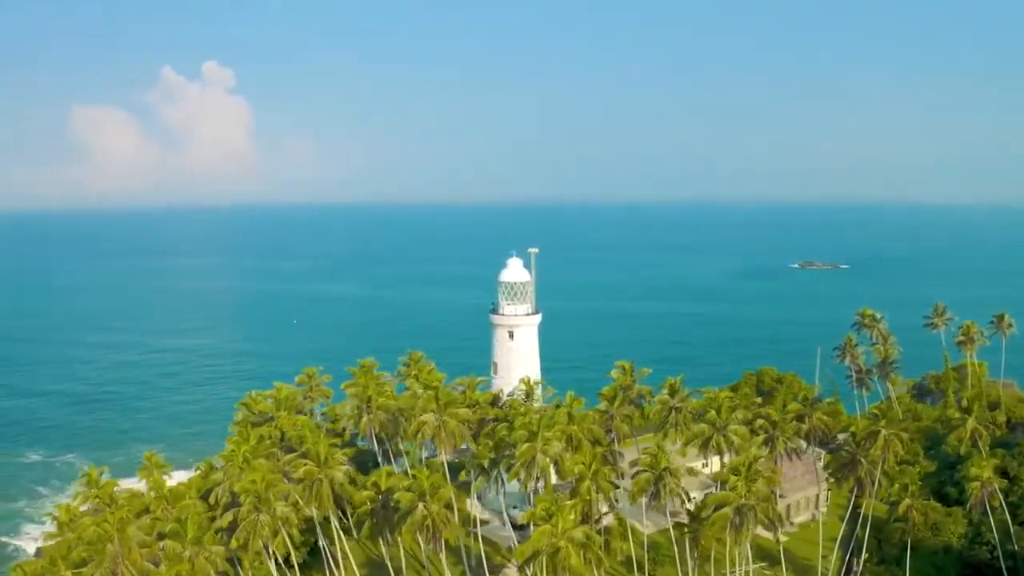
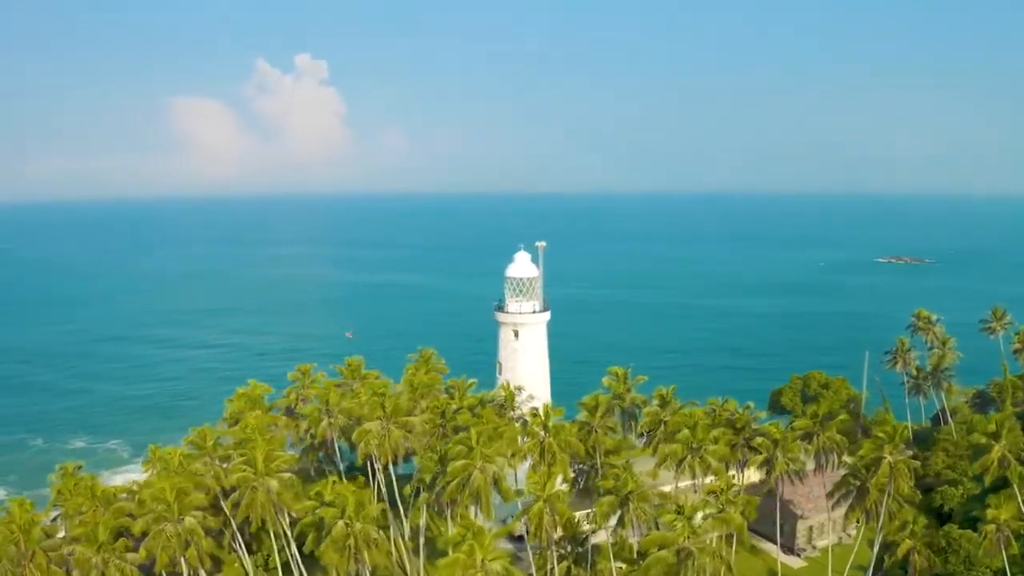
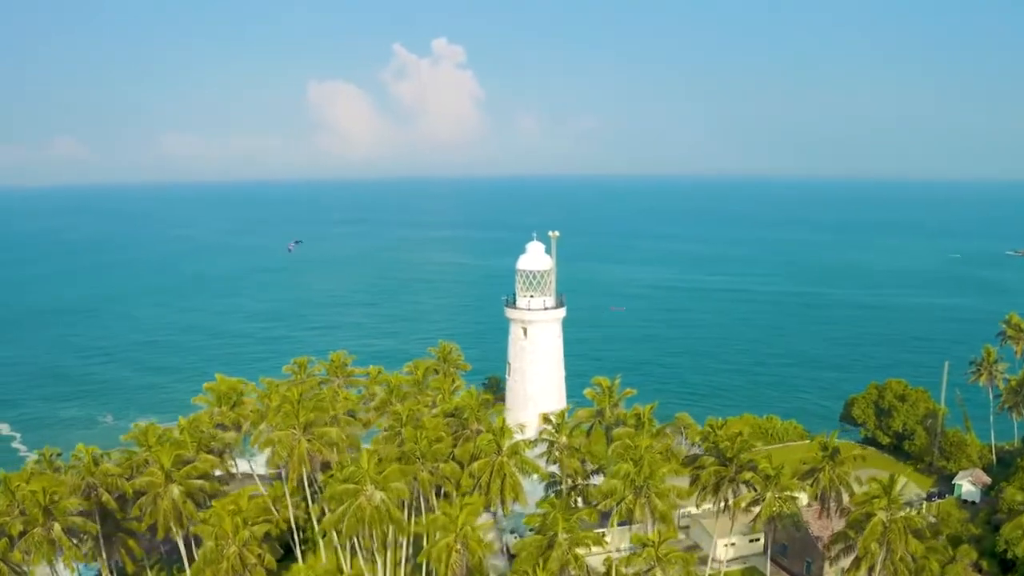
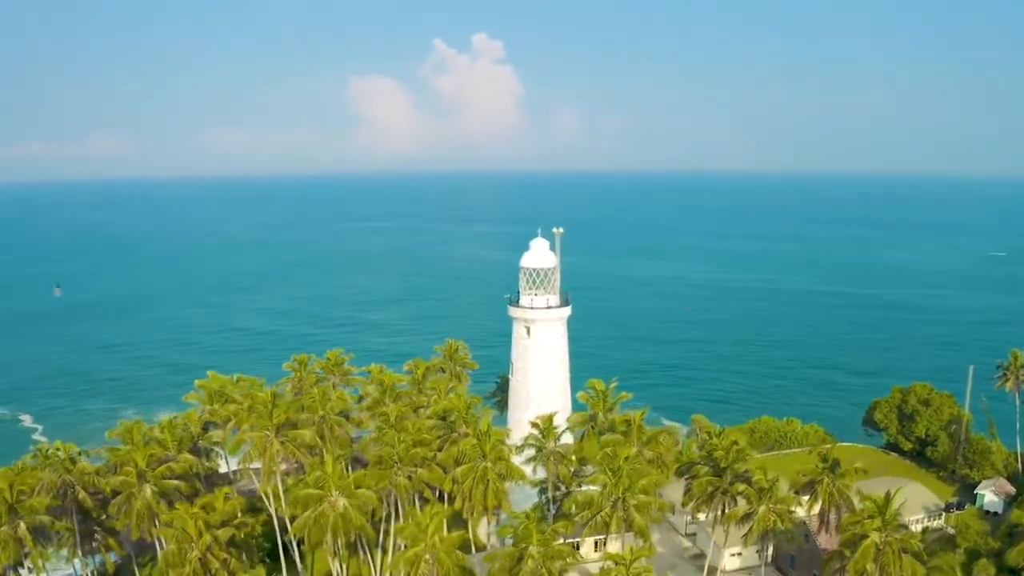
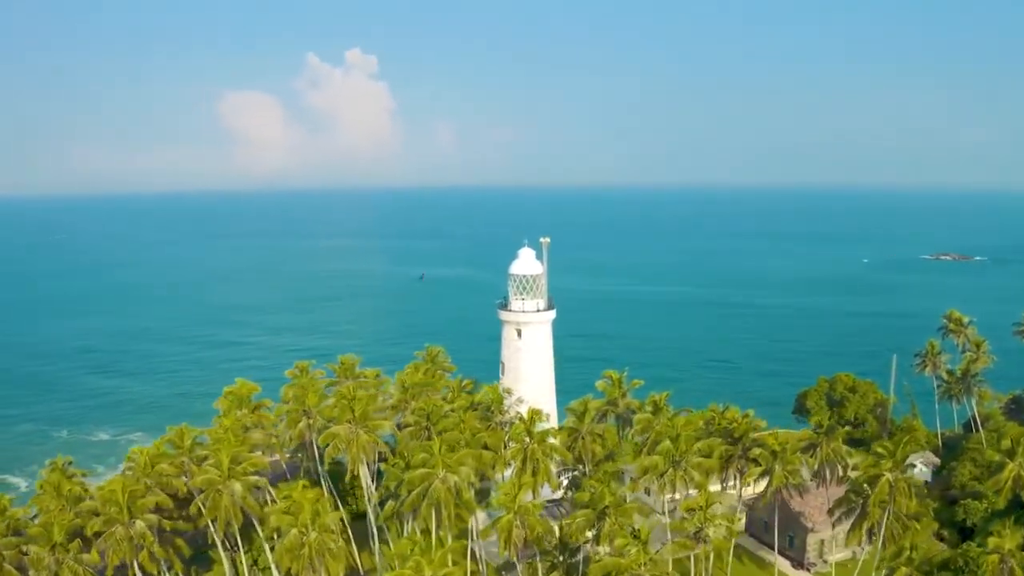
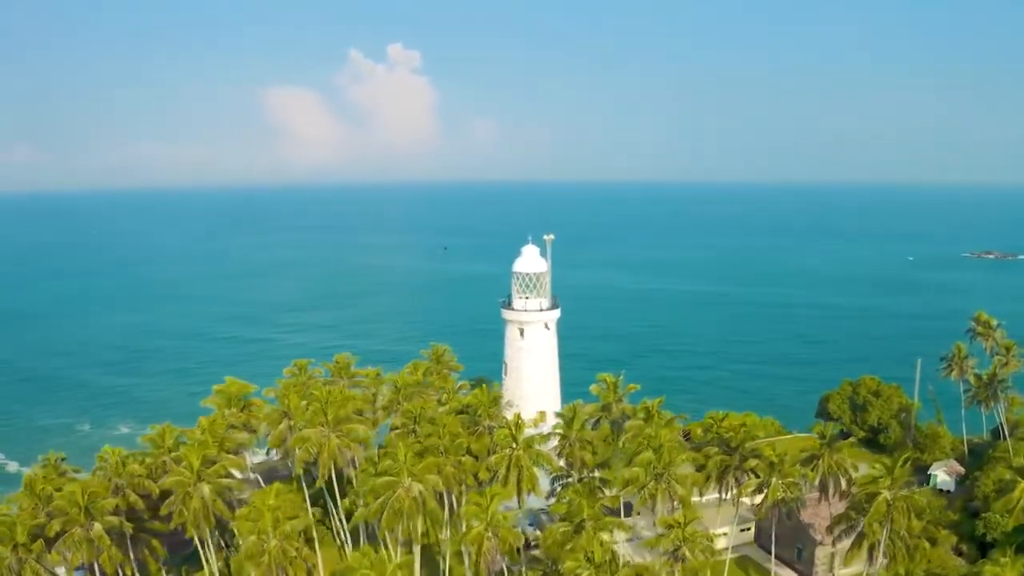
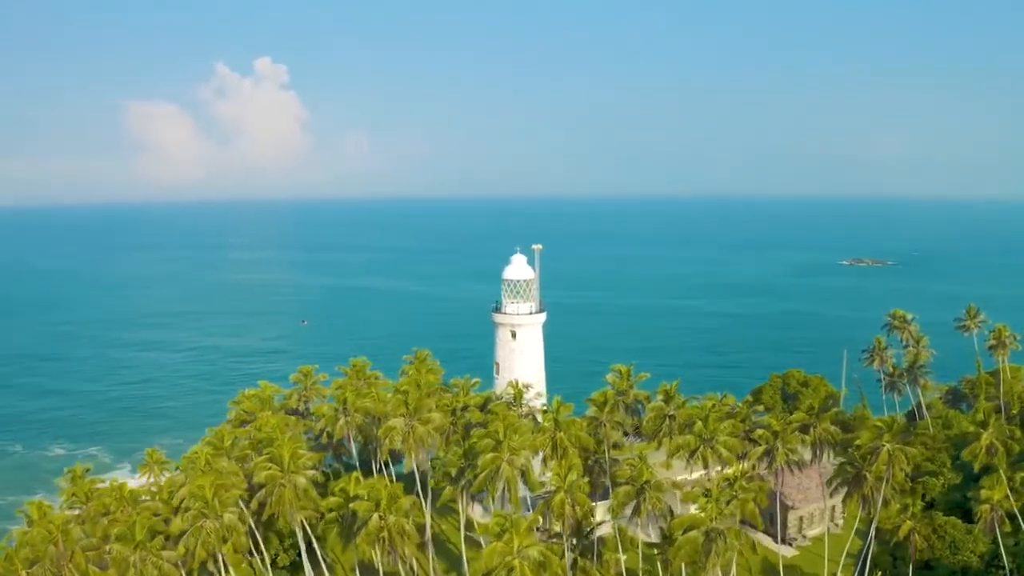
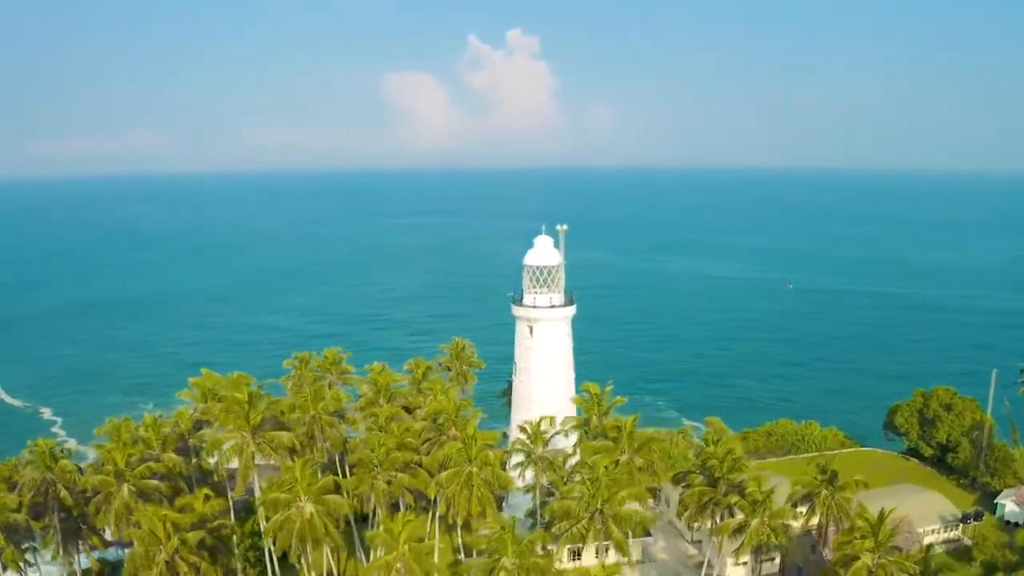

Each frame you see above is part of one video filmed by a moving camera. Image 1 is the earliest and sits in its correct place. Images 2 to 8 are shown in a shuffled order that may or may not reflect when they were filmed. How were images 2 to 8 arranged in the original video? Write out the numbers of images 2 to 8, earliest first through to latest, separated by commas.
7, 2, 5, 6, 3, 4, 8
